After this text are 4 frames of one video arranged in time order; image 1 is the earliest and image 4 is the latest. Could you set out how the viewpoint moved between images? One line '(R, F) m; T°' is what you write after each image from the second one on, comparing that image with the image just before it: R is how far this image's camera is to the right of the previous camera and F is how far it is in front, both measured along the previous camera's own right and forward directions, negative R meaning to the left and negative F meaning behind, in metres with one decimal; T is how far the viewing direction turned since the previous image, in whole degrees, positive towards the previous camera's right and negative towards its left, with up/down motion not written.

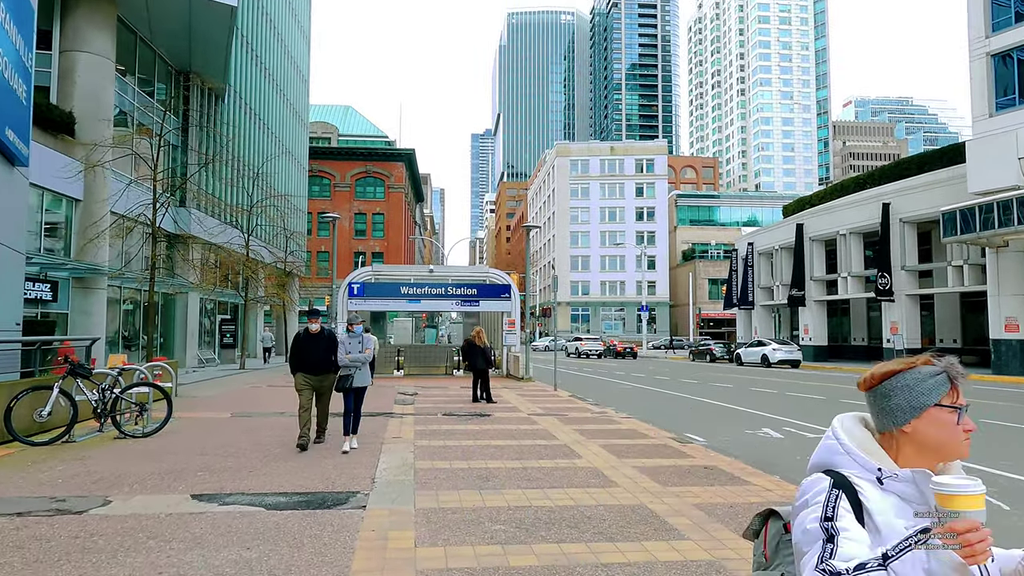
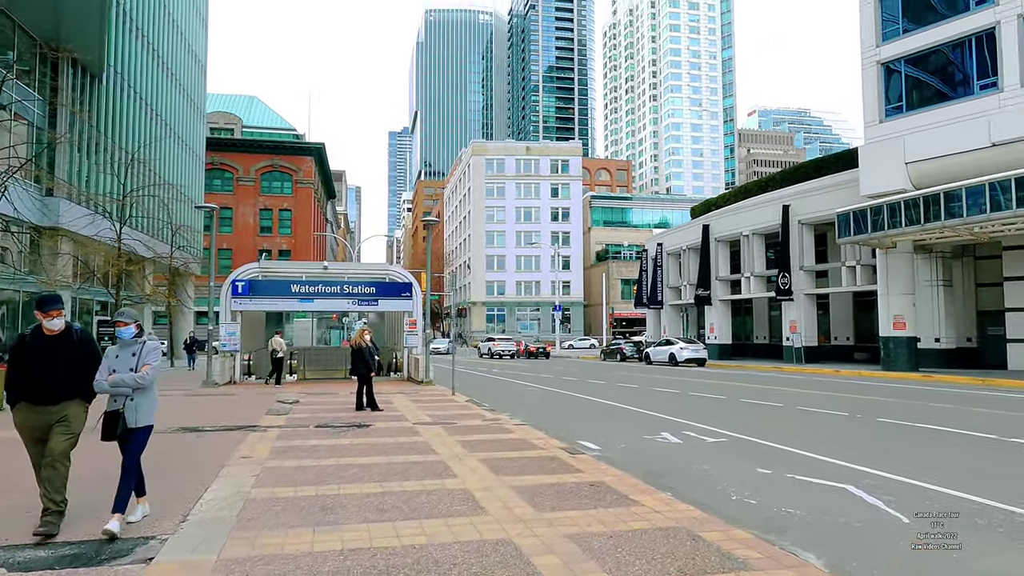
(+0.6, +1.0) m; +7°
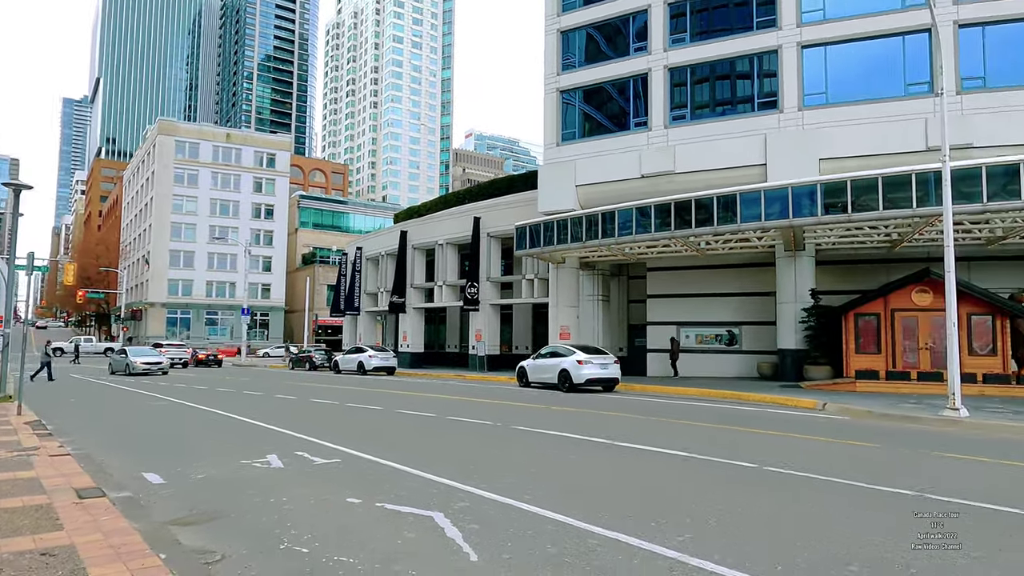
(+1.8, +1.5) m; +24°
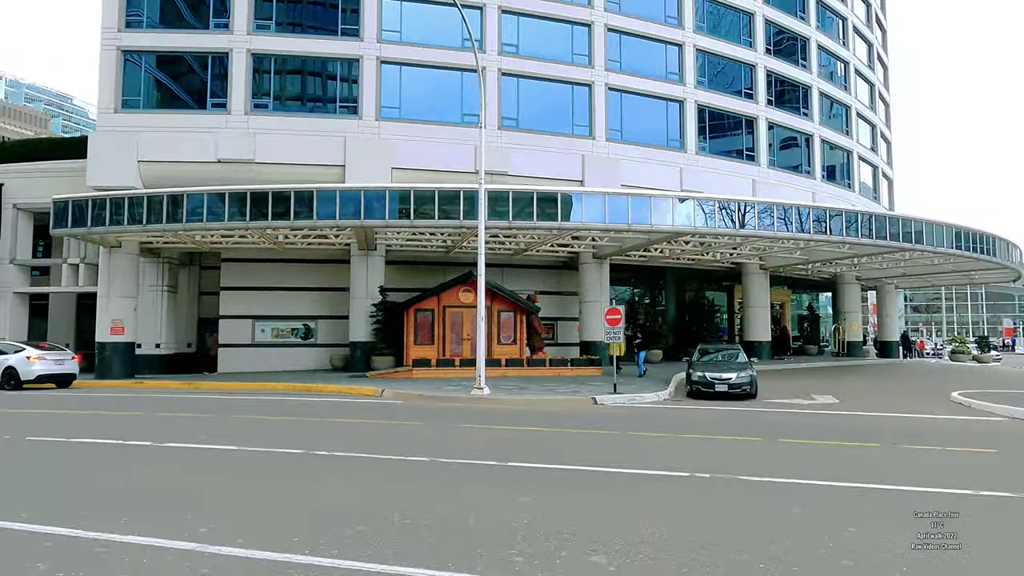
(+0.3, -0.4) m; +35°
